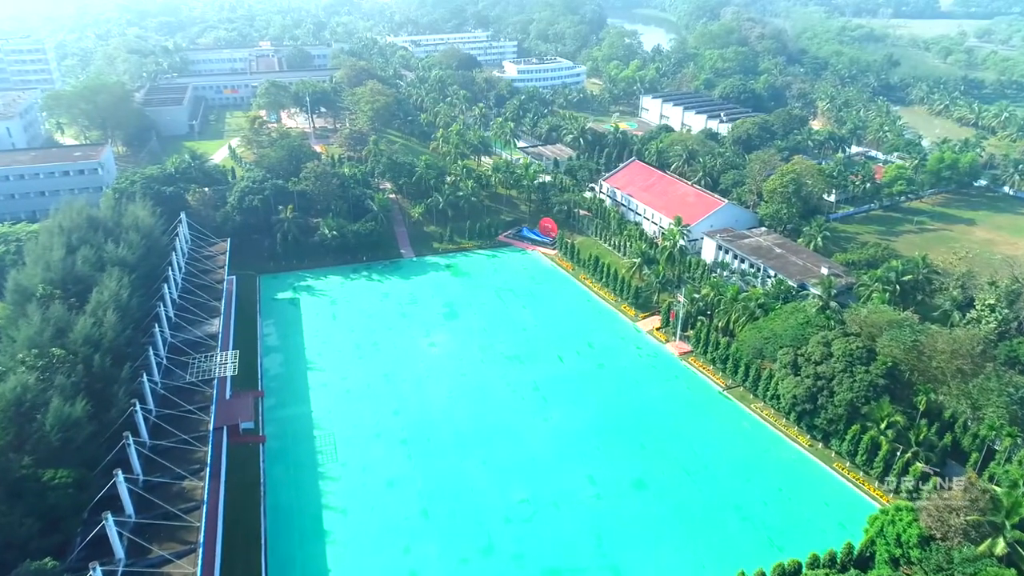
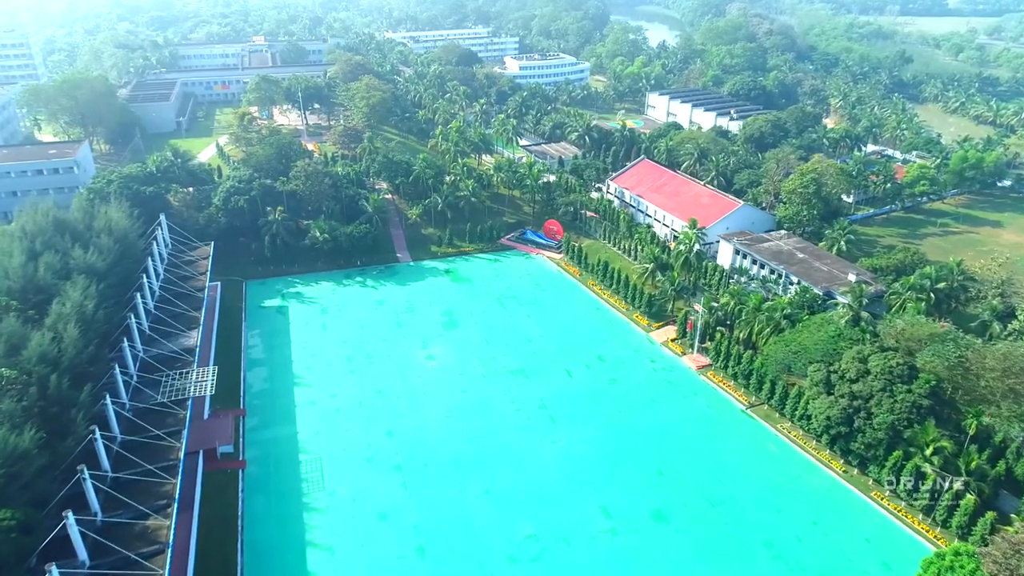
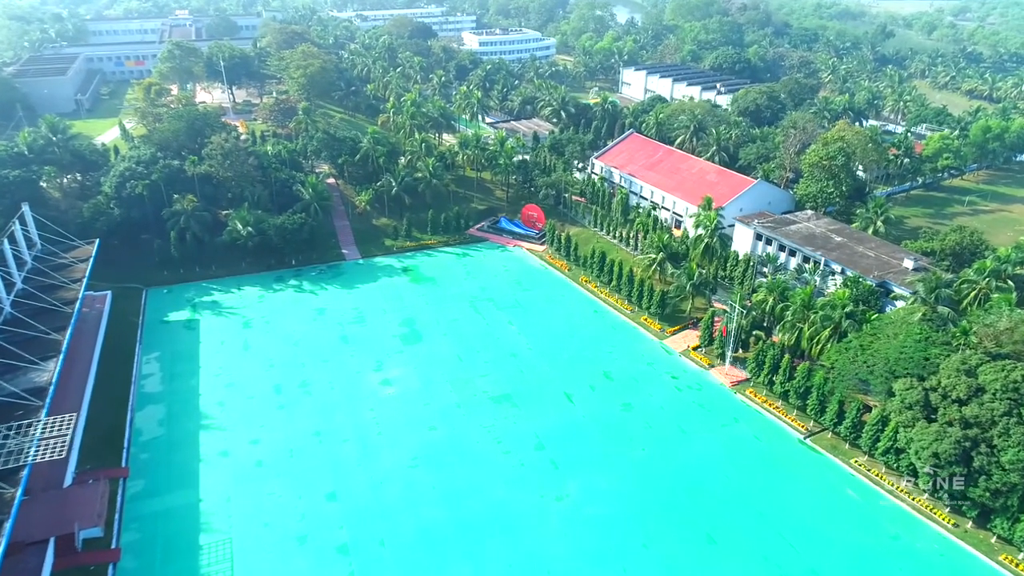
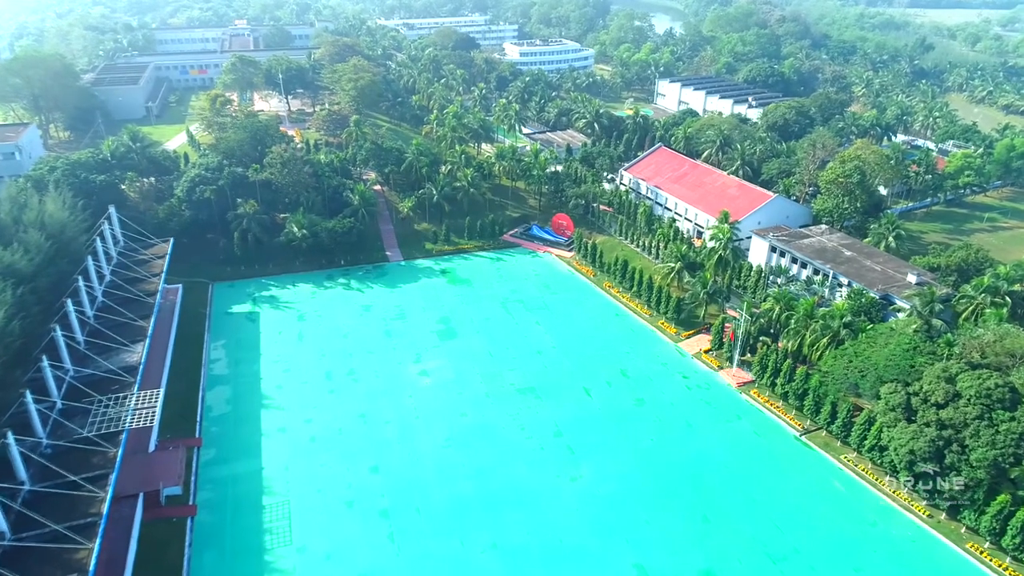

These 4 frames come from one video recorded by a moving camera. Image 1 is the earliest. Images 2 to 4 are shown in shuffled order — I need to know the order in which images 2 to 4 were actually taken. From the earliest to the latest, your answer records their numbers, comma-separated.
2, 4, 3
